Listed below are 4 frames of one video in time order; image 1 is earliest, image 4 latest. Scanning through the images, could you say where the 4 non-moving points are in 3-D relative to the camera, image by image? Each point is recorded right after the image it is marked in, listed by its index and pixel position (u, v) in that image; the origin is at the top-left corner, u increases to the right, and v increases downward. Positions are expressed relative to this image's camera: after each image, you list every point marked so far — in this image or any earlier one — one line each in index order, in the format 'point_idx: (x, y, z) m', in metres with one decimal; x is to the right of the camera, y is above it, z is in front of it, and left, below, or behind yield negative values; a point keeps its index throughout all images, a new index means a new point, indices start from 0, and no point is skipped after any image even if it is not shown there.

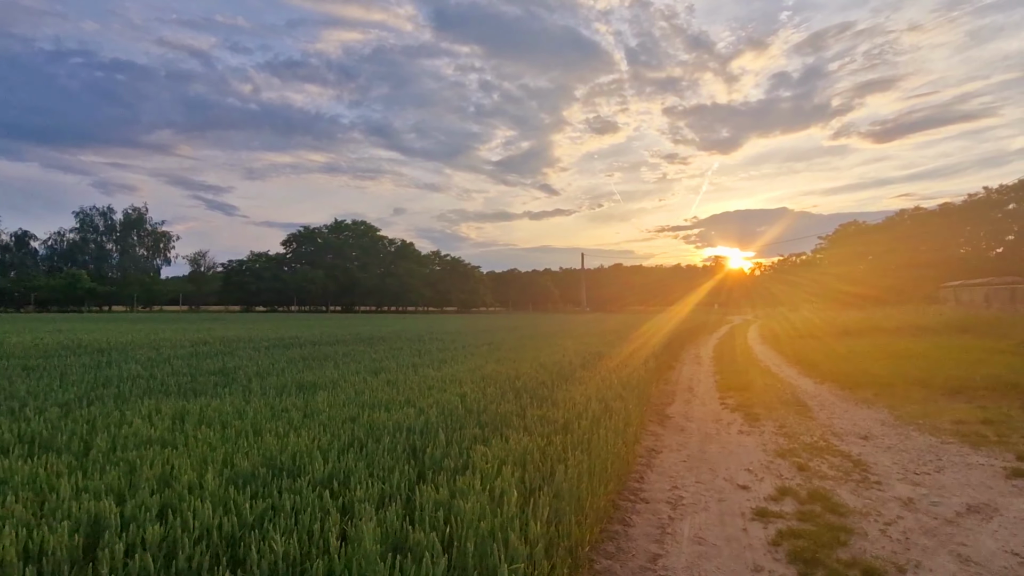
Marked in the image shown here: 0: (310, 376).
0: (-3.8, -1.6, +9.5) m
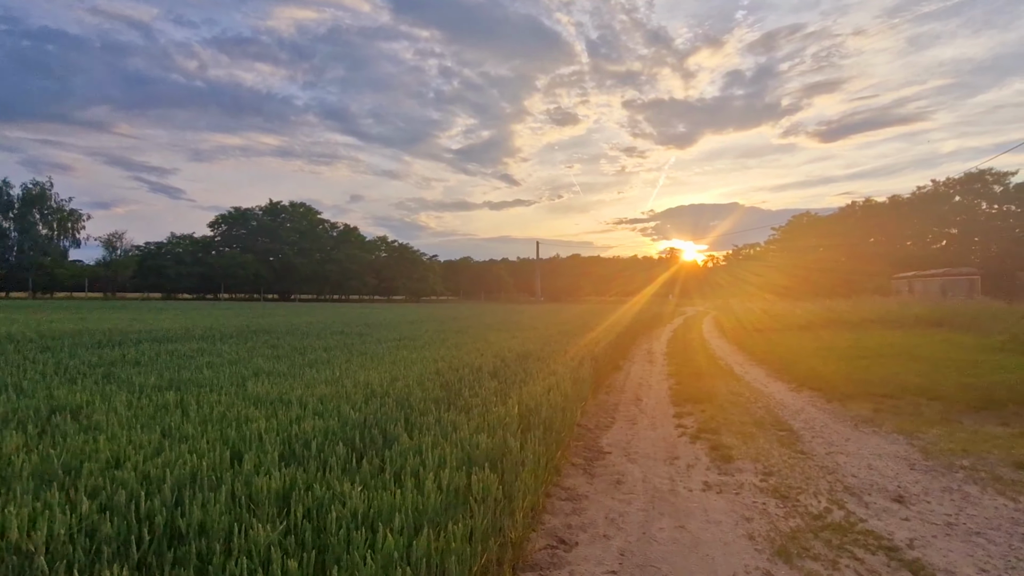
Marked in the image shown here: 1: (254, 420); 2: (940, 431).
0: (-5.5, -1.3, +5.9) m
1: (-2.7, -1.4, +5.3) m
2: (+5.9, -2.0, +7.1) m
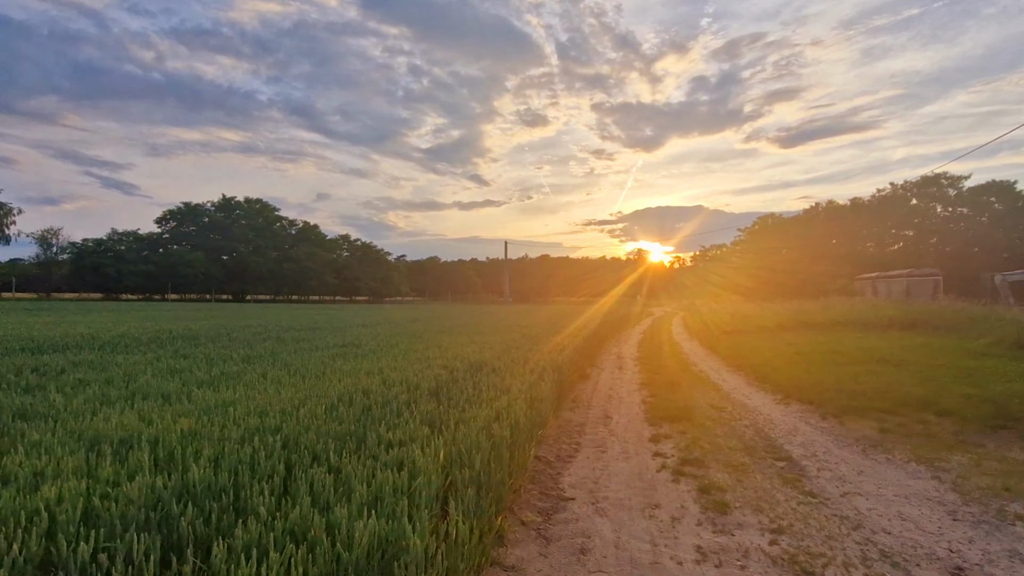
0: (-6.1, -1.3, +4.1) m
1: (-3.2, -1.4, +3.6) m
2: (+5.2, -2.0, +5.9) m
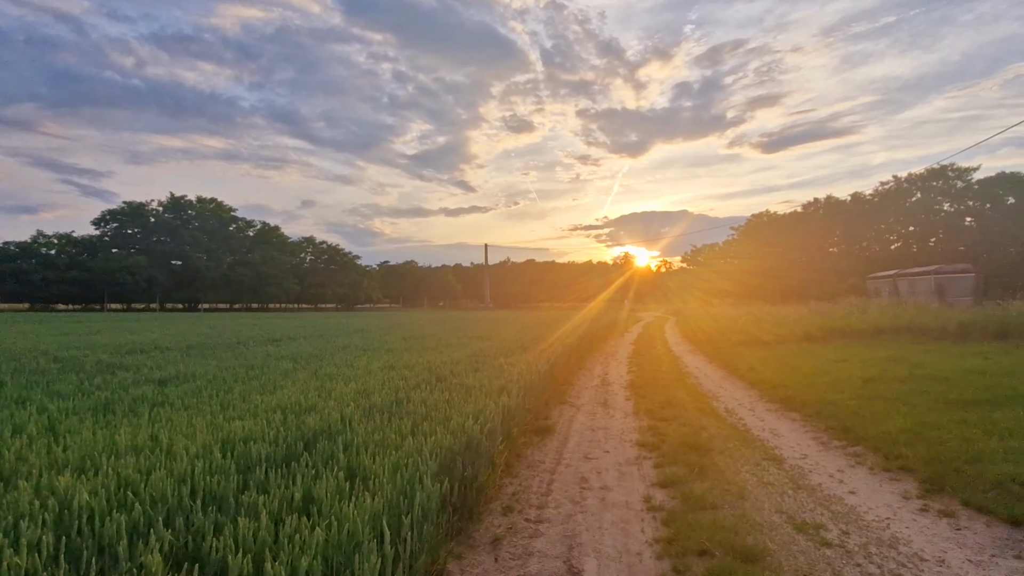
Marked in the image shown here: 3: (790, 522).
0: (-7.2, -1.2, -1.0) m
1: (-4.3, -1.2, -1.4) m
2: (+4.1, -1.8, +1.1) m
3: (+2.4, -2.0, +4.4) m
